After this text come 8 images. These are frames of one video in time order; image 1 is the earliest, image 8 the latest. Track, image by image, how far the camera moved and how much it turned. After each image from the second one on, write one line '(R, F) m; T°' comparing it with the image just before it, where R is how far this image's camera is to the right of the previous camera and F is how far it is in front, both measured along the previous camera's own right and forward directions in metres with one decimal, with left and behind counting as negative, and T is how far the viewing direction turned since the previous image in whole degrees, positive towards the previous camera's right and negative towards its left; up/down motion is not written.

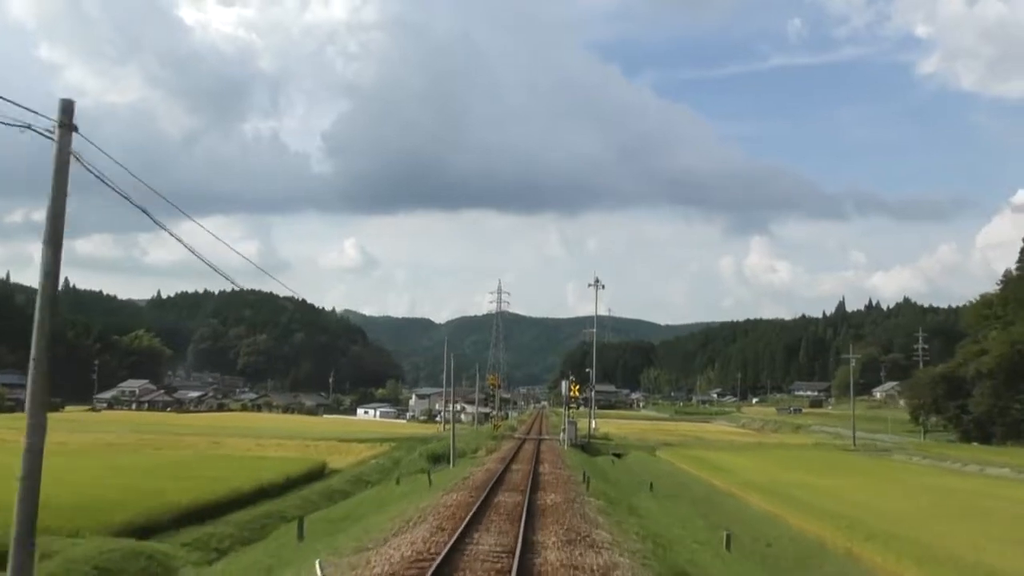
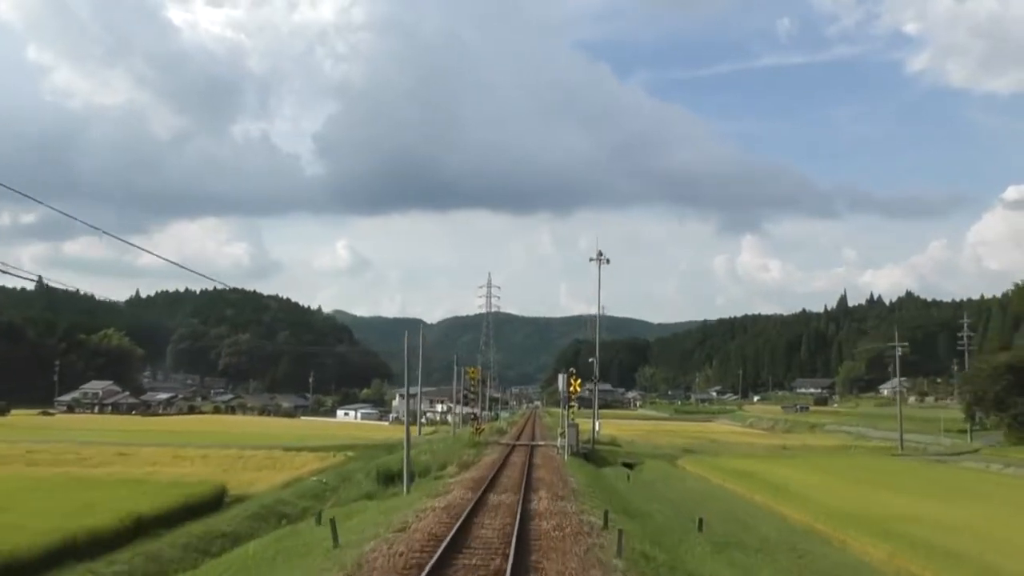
(+0.2, +7.9) m; 0°
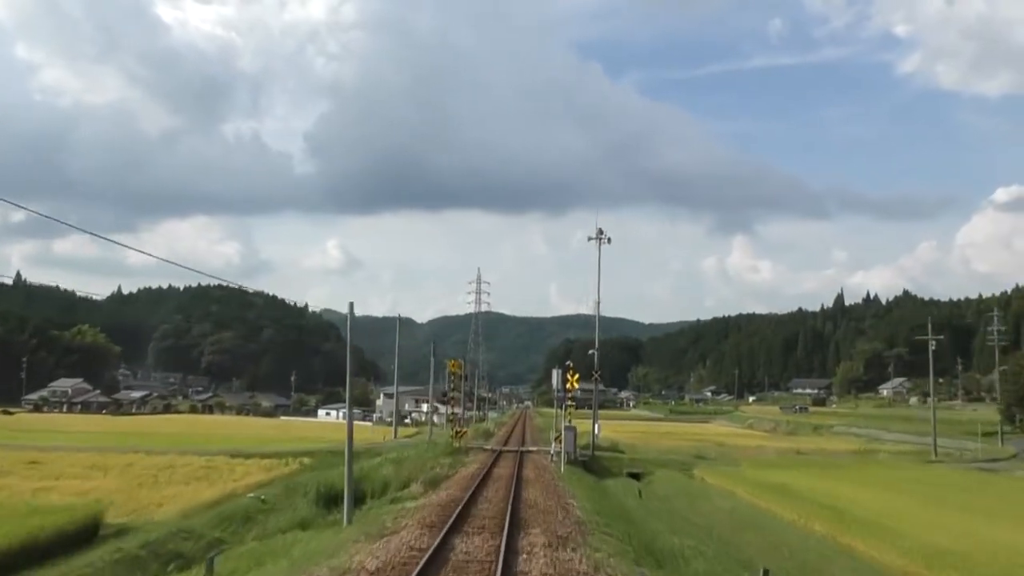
(+0.1, +4.8) m; +1°
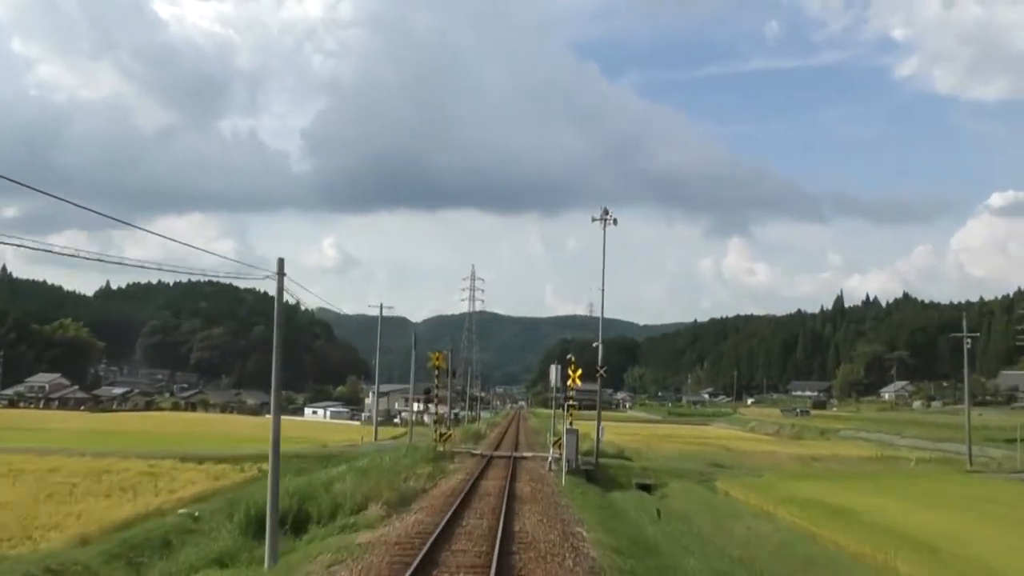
(0.0, +3.7) m; 0°
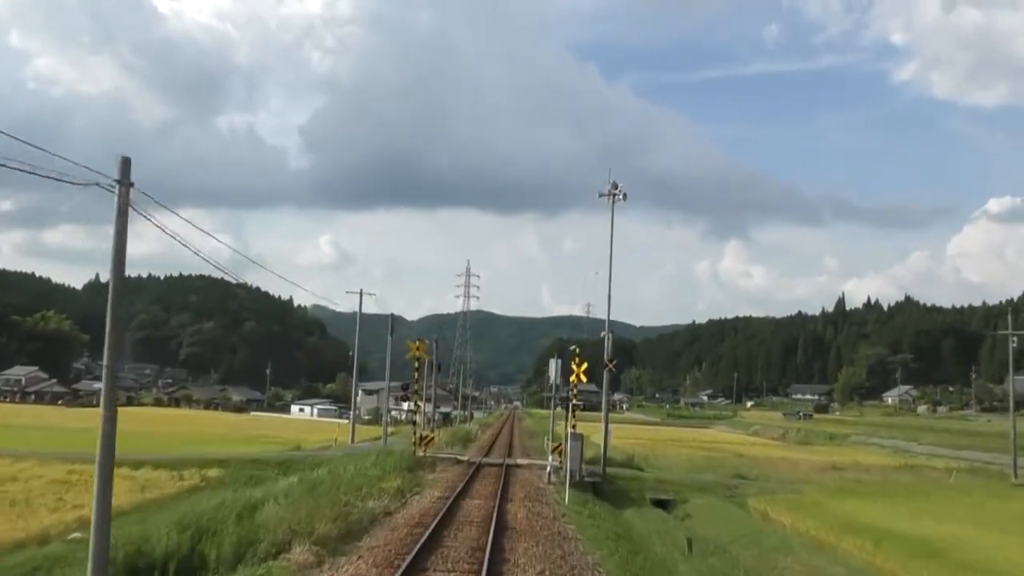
(0.0, +3.7) m; 0°
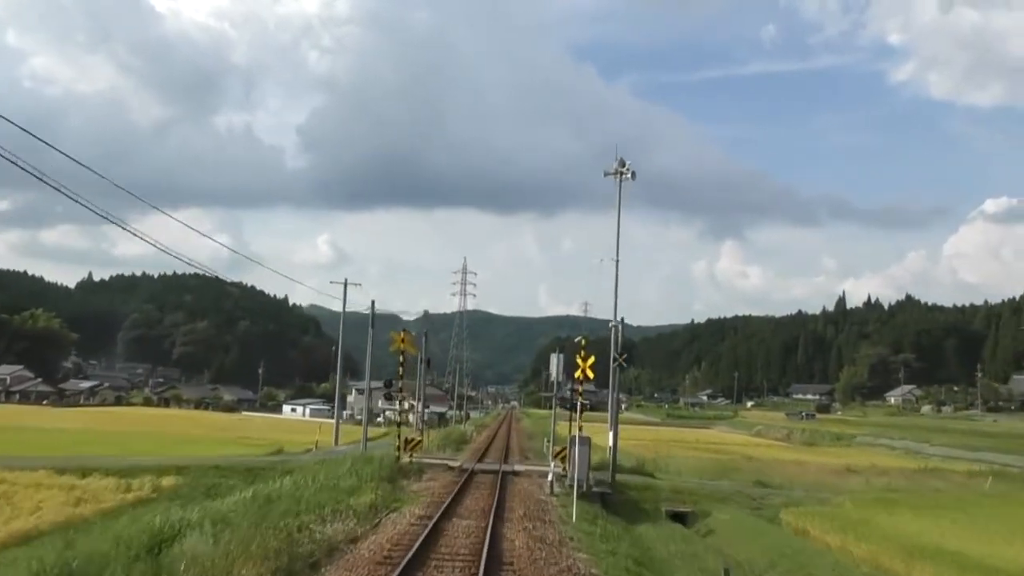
(0.0, +2.4) m; 0°
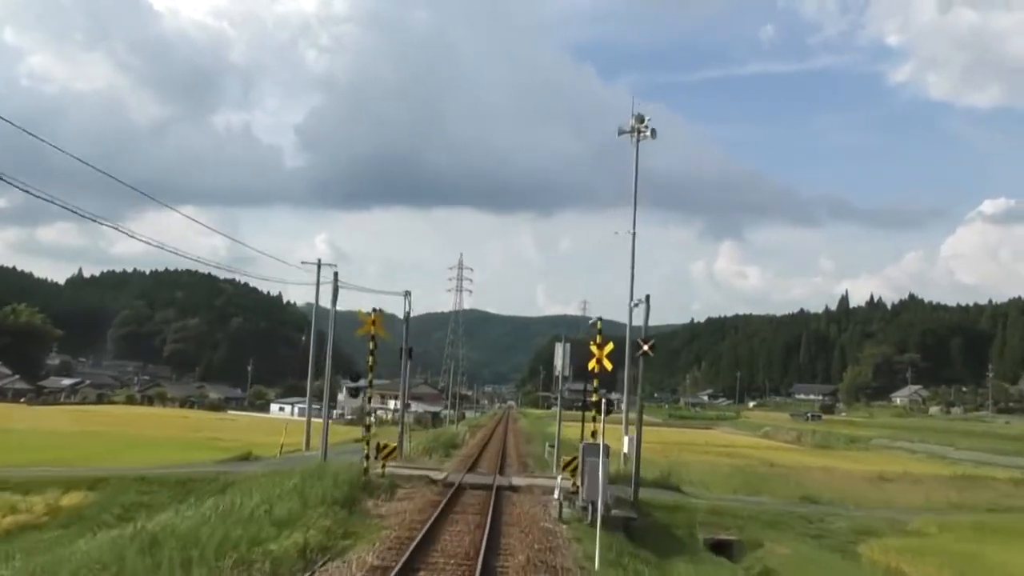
(0.0, +3.7) m; 0°
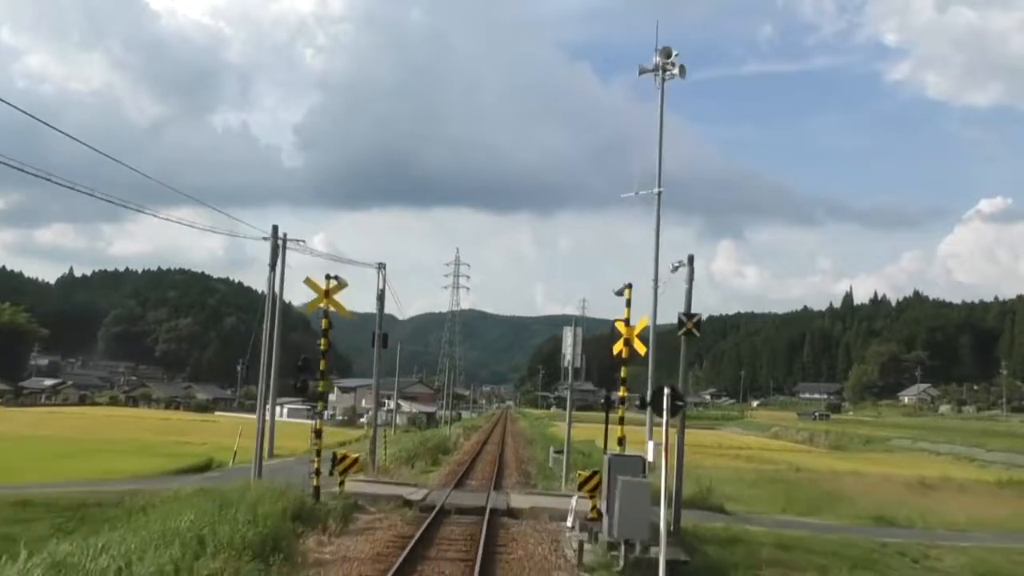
(0.0, +3.7) m; 0°
